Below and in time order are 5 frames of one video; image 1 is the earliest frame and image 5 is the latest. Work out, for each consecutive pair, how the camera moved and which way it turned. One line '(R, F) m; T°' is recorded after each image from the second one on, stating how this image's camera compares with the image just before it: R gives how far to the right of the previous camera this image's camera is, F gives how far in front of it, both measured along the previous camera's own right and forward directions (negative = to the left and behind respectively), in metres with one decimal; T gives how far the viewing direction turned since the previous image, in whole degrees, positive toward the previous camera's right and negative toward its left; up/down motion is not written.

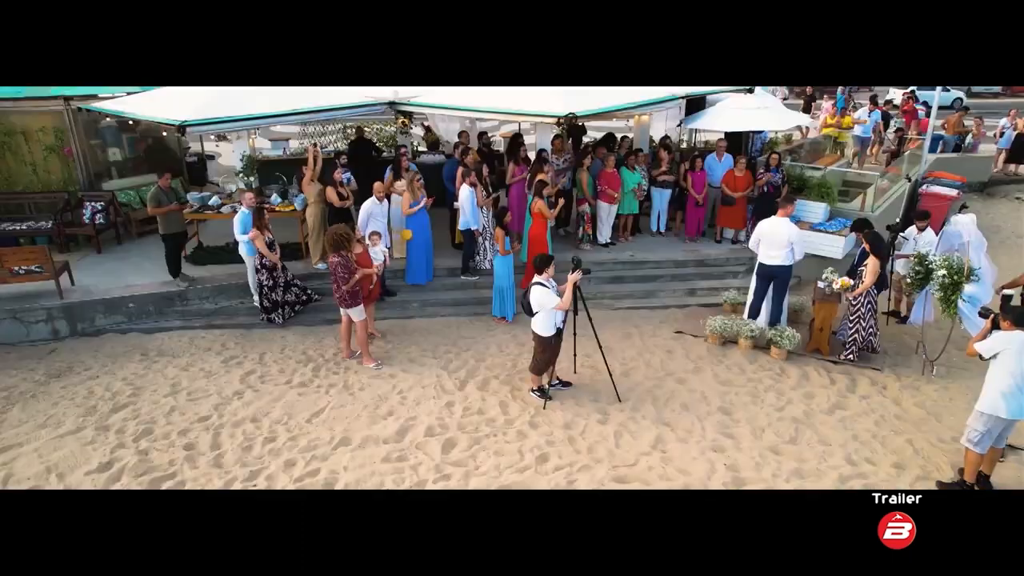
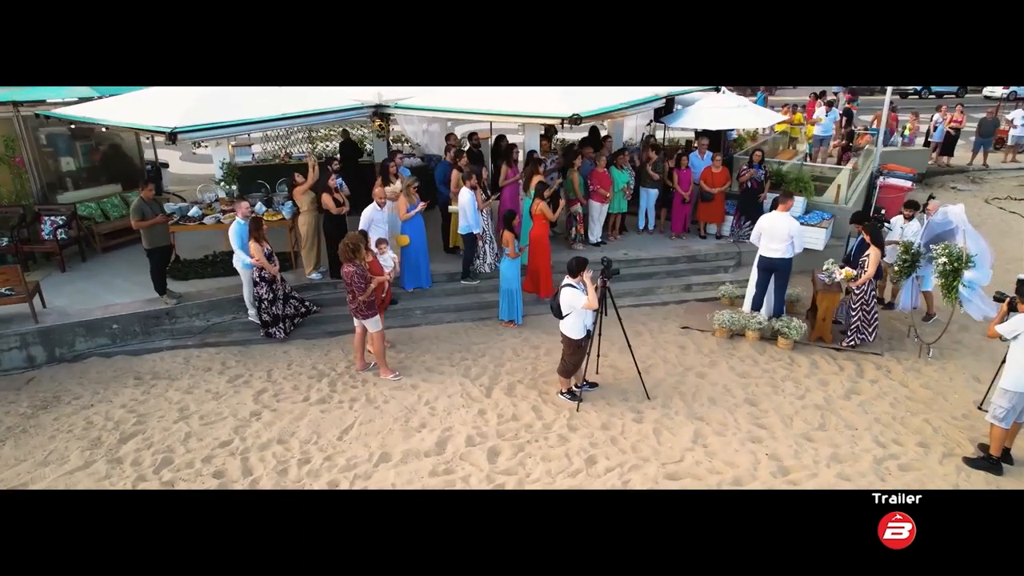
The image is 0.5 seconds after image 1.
(-1.0, +0.1) m; +6°
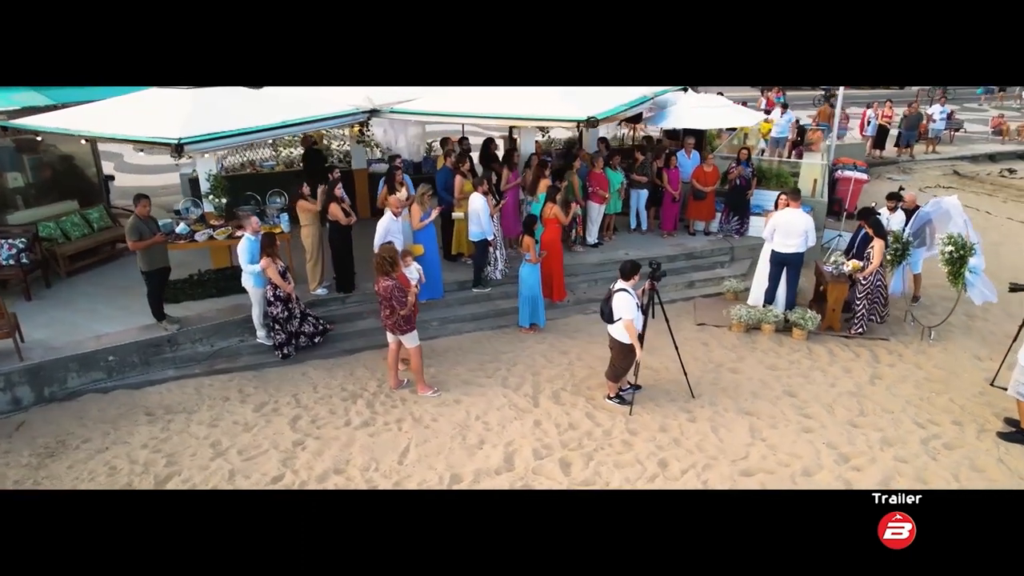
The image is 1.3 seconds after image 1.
(-1.3, +0.2) m; +7°
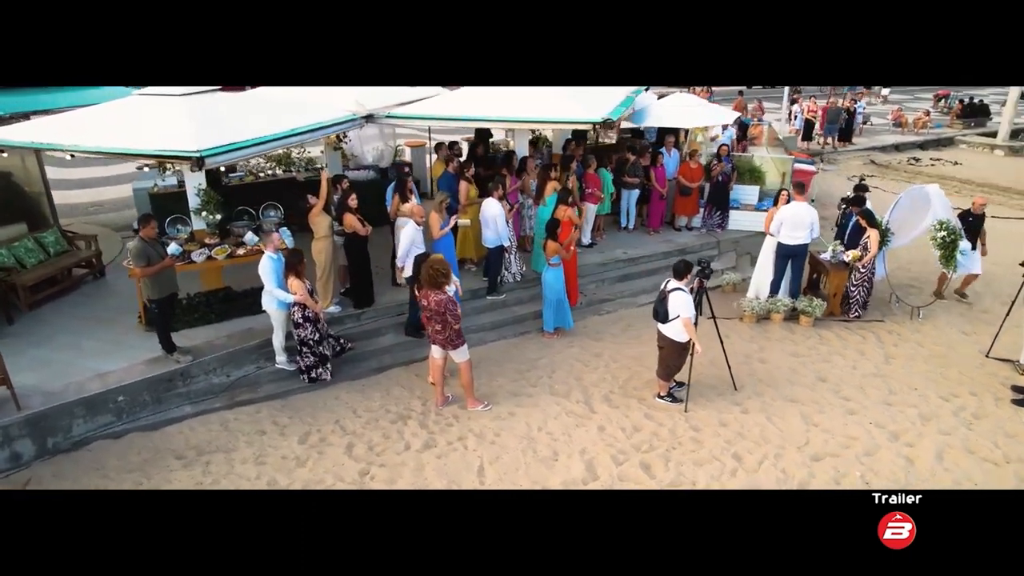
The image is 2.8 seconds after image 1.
(-1.4, +0.2) m; +8°
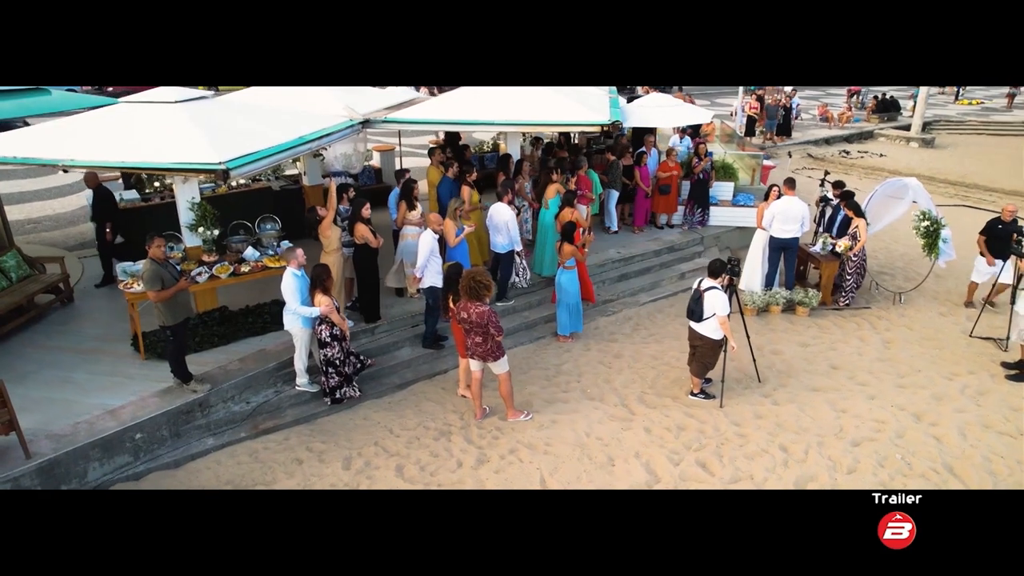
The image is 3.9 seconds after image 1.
(-1.1, +0.2) m; +7°
